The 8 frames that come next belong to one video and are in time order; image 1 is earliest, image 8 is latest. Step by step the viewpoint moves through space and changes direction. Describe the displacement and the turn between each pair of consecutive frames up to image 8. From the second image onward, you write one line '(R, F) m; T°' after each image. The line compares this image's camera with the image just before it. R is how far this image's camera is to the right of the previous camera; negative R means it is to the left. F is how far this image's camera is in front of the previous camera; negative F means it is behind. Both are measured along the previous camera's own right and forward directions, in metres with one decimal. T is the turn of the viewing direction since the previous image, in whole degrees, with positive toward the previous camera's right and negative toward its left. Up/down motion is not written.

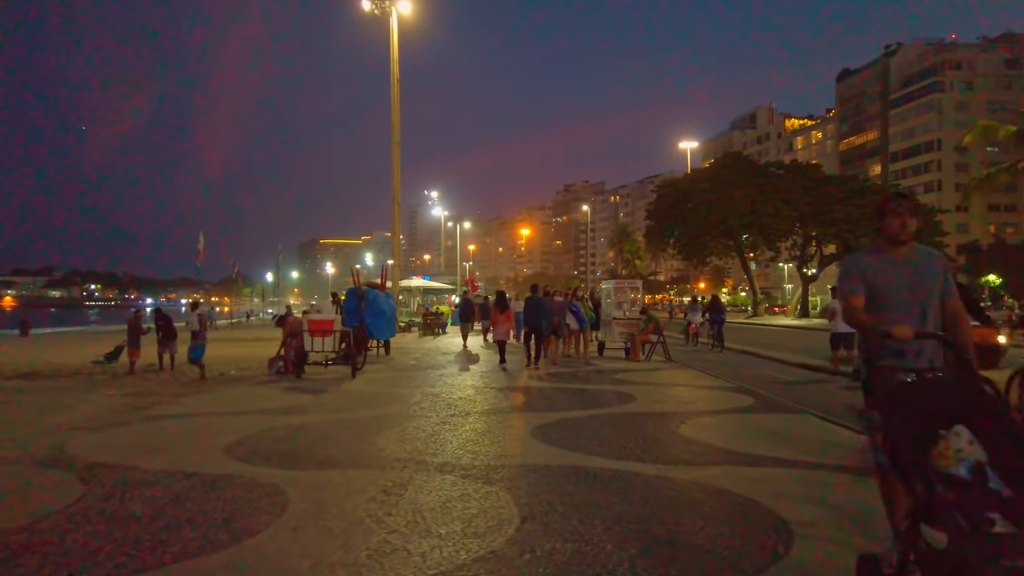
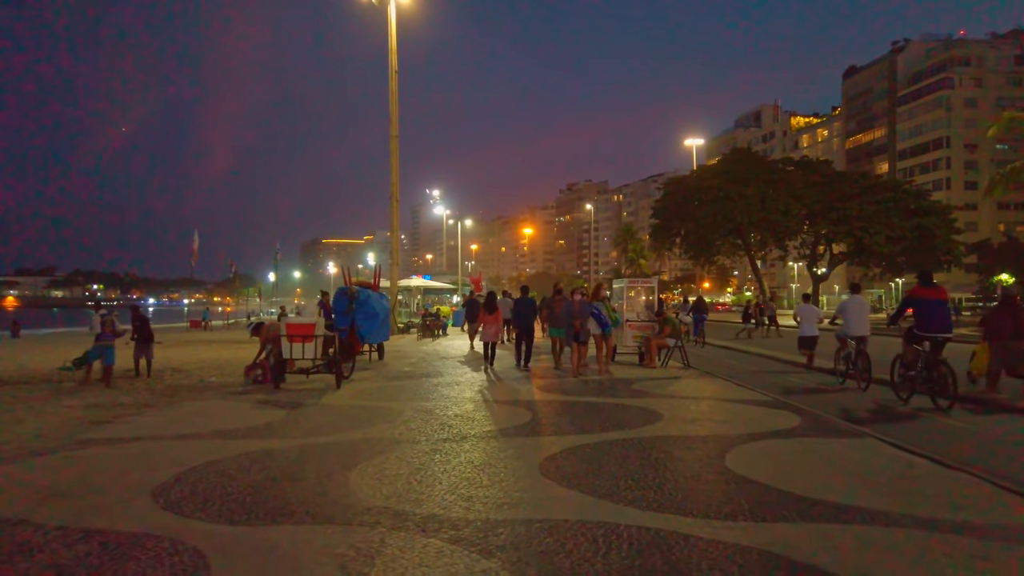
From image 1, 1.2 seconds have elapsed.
(0.0, +1.6) m; 0°
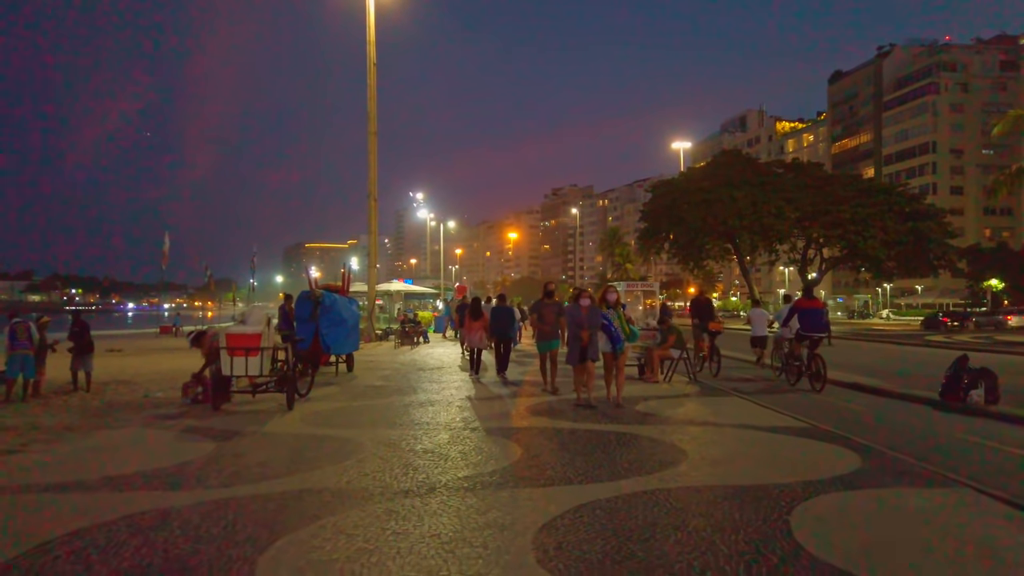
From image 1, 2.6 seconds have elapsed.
(0.0, +2.1) m; +1°
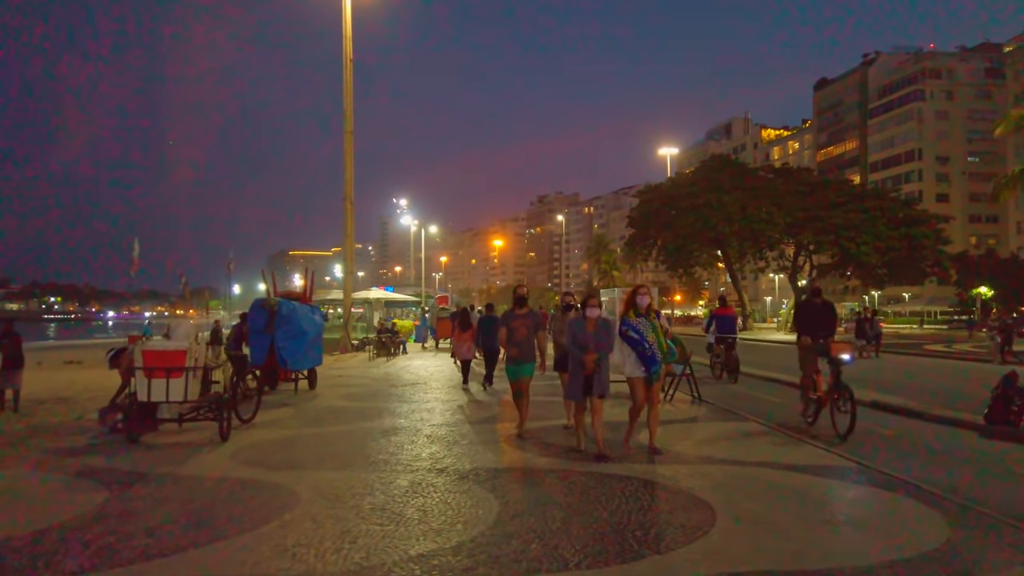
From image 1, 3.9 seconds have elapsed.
(+0.1, +1.8) m; +1°
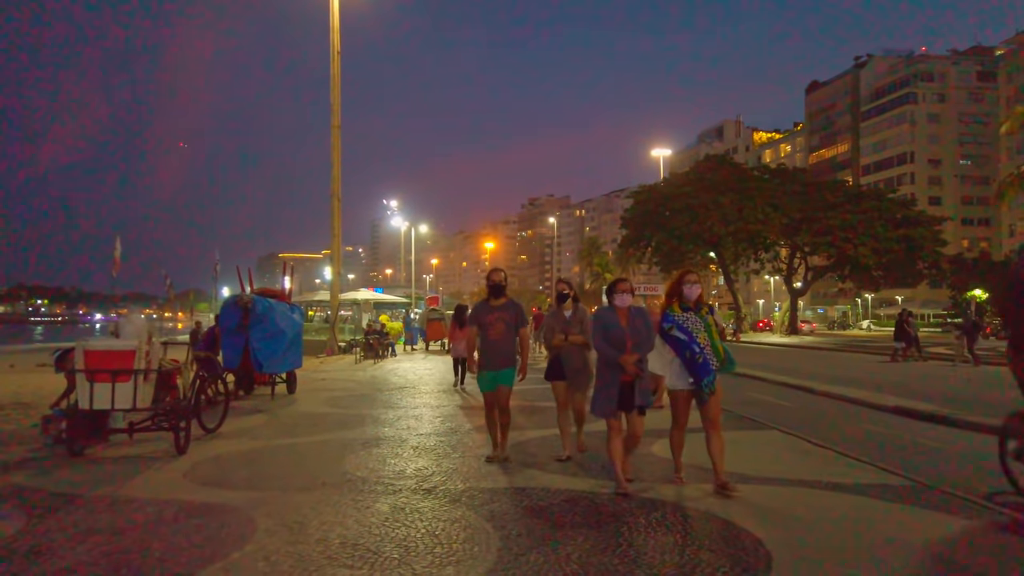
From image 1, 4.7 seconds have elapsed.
(-0.1, +1.1) m; +1°
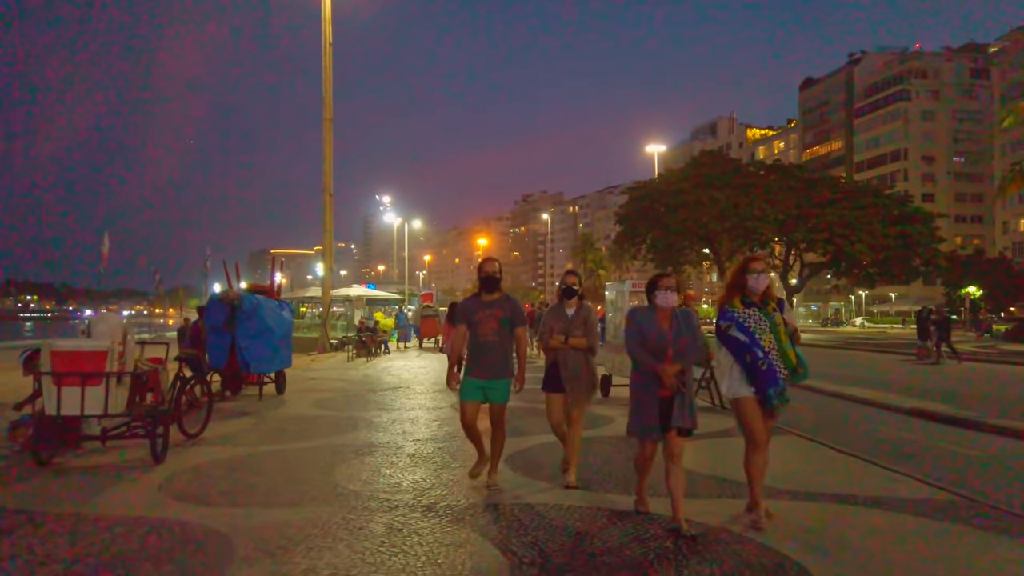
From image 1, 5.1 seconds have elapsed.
(-0.1, +0.6) m; +1°
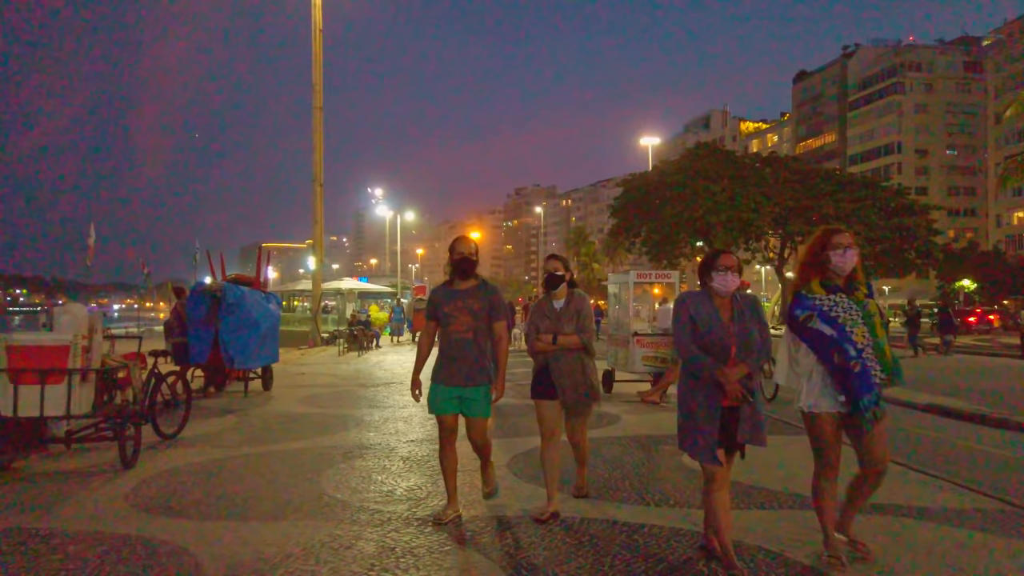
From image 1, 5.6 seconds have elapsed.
(-0.1, +0.6) m; +1°
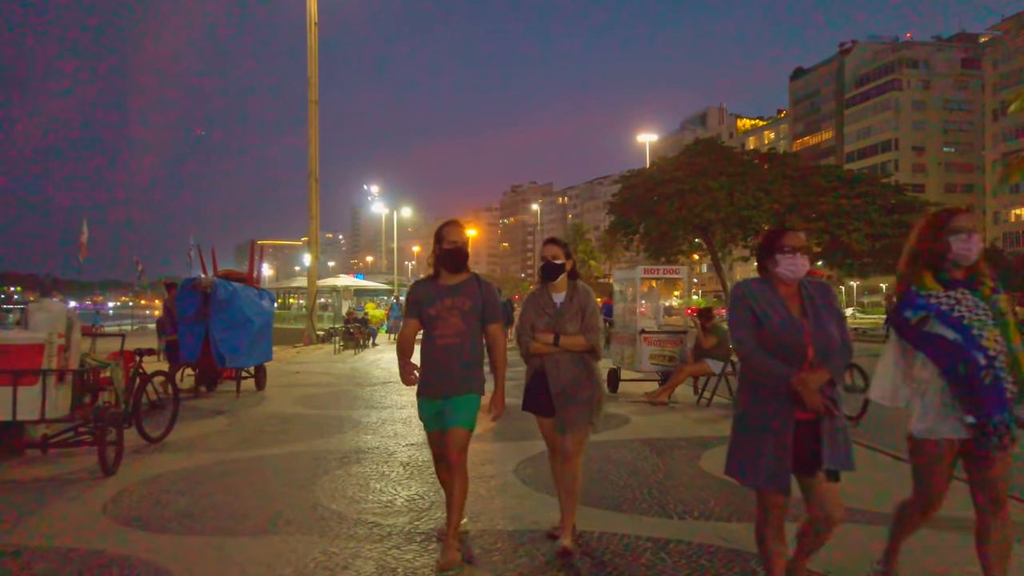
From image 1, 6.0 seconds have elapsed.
(-0.1, +0.4) m; 0°
